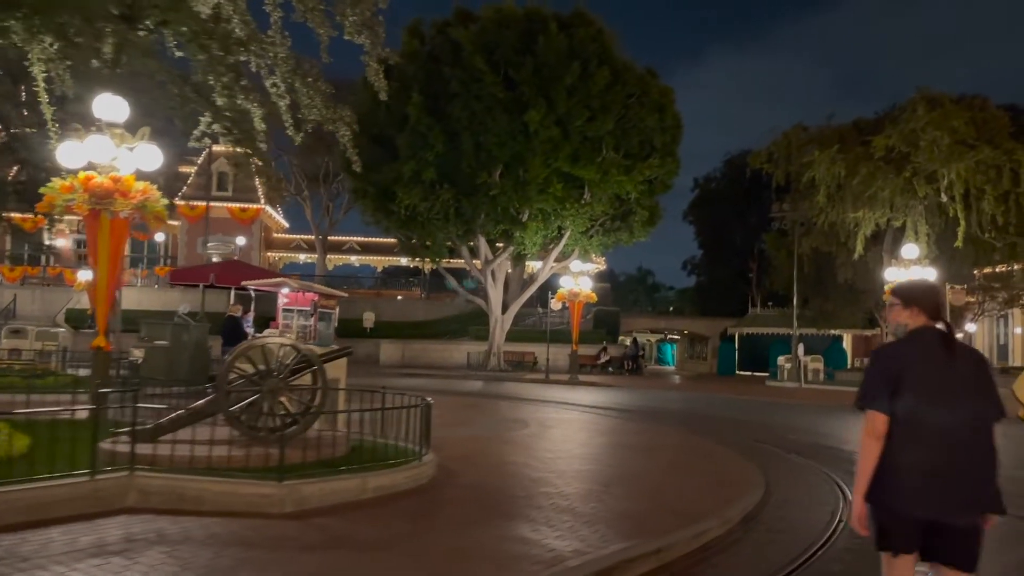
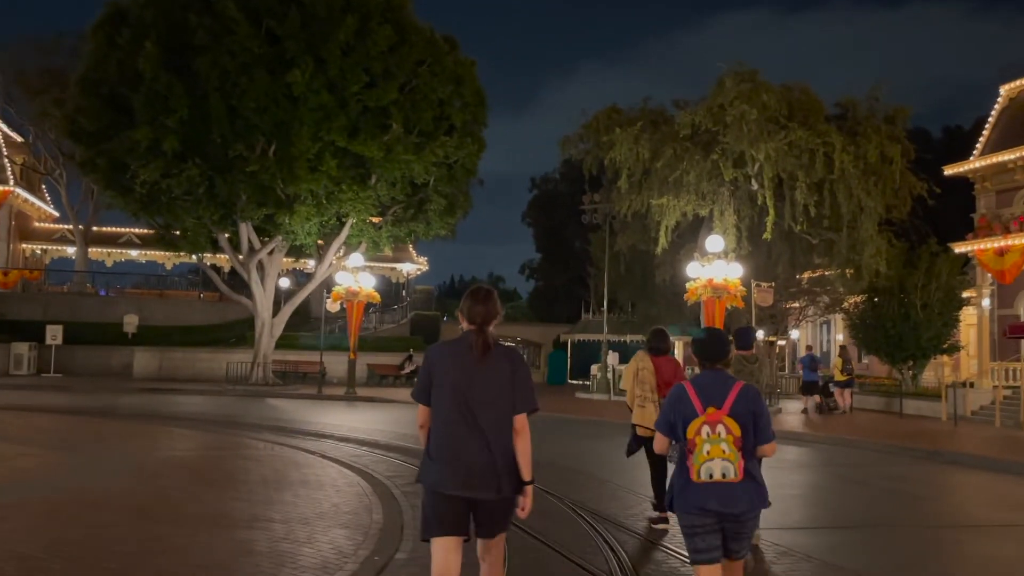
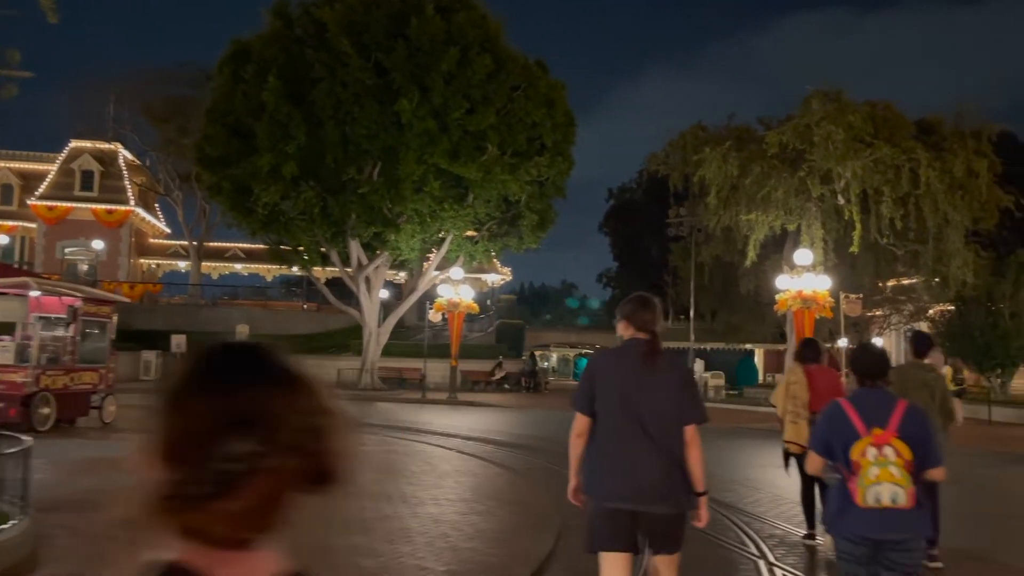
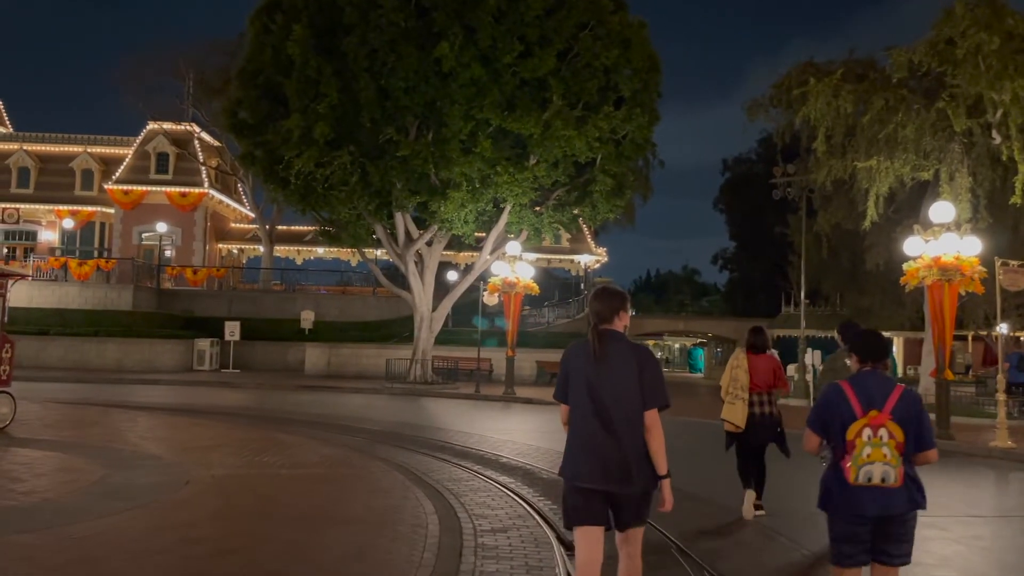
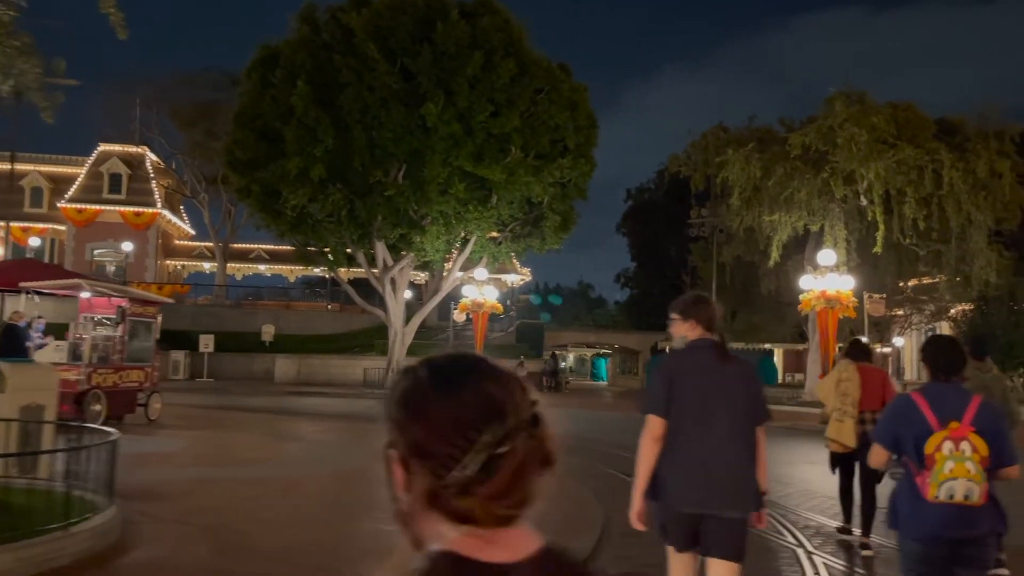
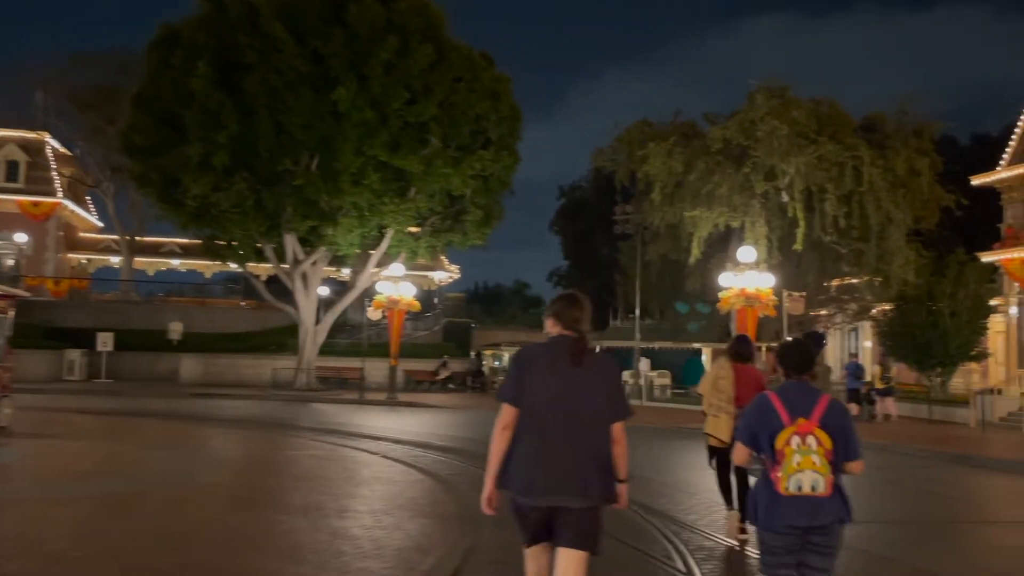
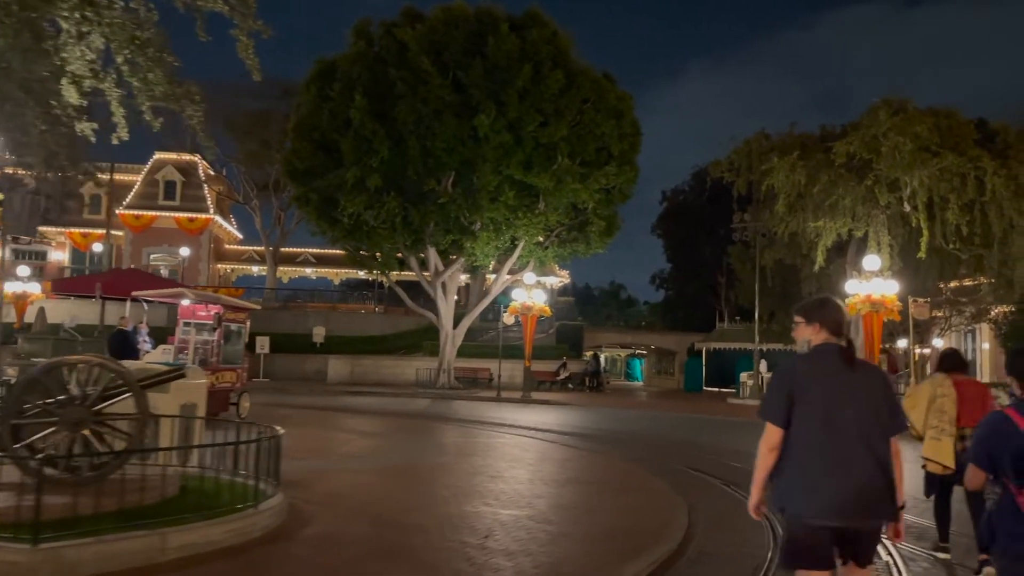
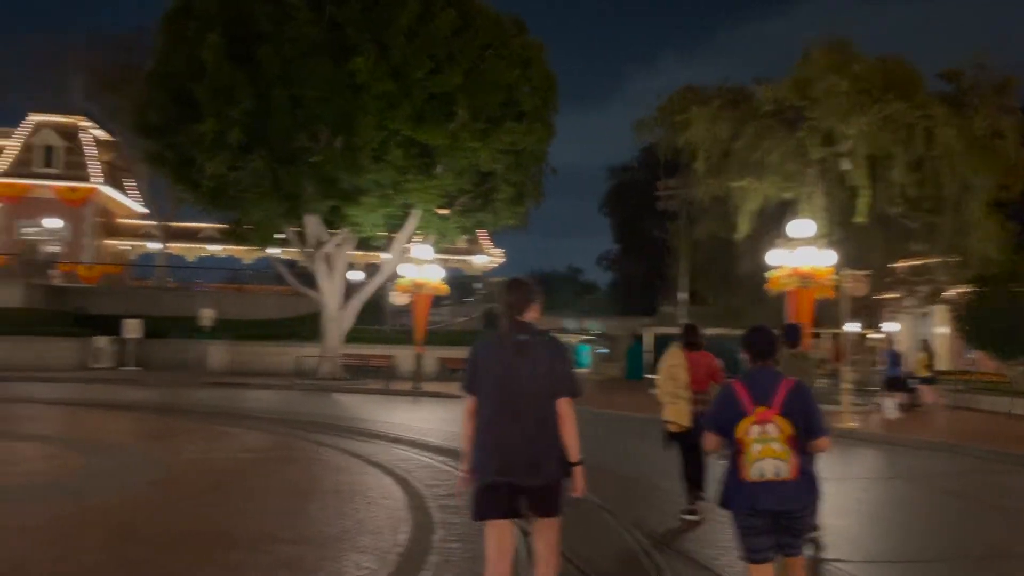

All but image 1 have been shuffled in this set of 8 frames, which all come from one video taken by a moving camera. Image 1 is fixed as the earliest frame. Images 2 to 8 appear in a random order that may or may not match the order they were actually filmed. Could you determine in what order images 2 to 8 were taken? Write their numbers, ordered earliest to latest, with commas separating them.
7, 5, 3, 6, 2, 8, 4
